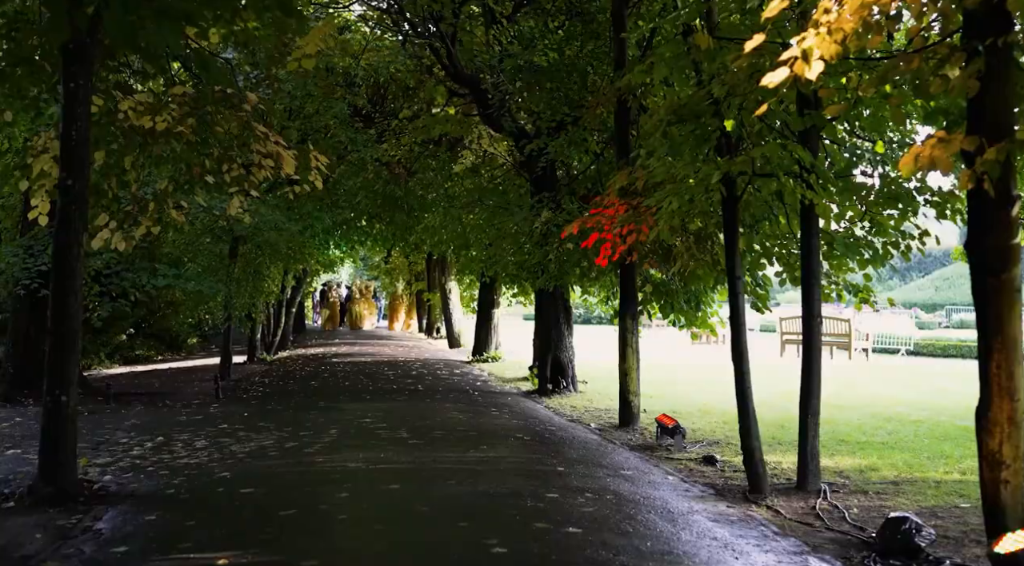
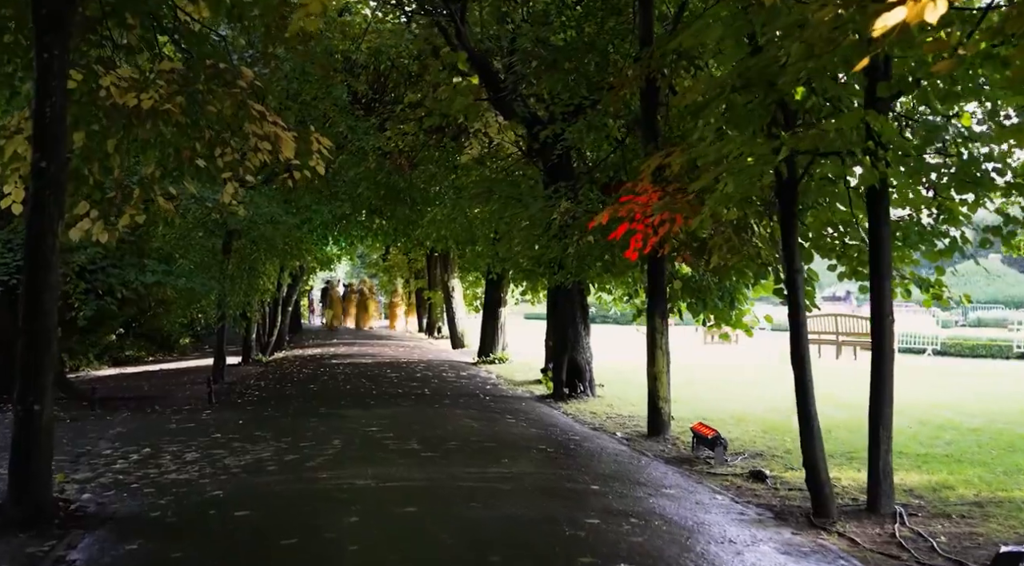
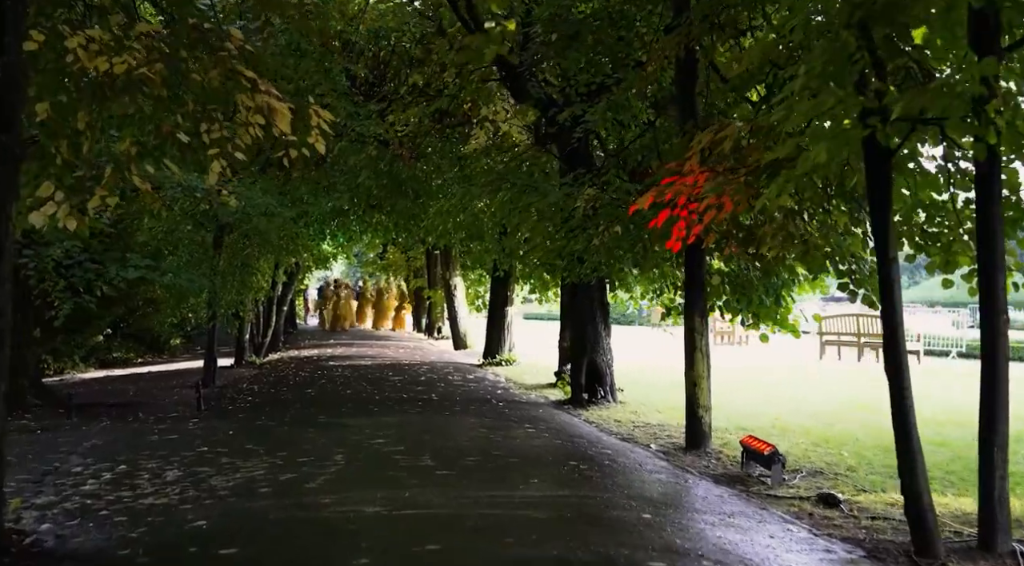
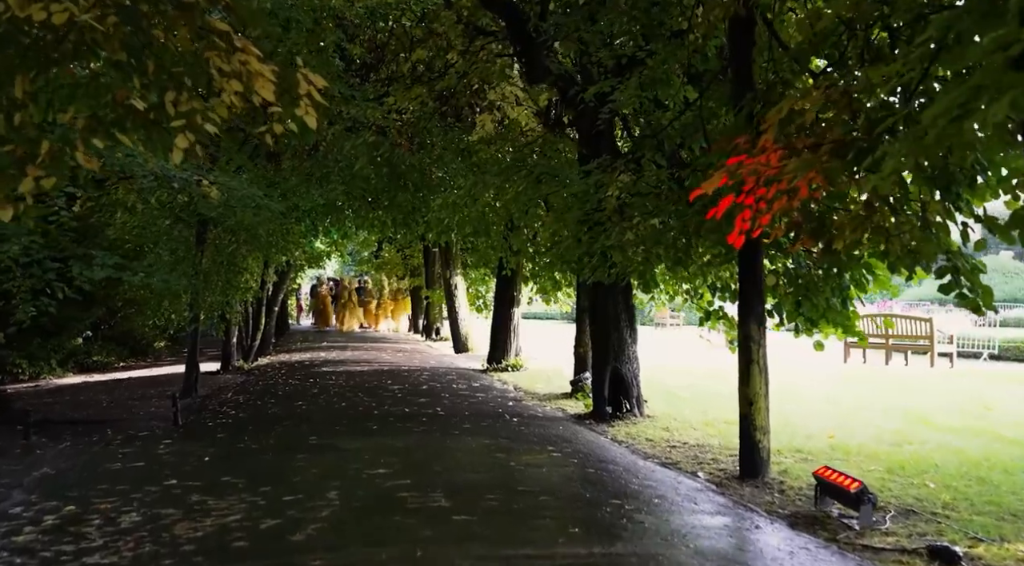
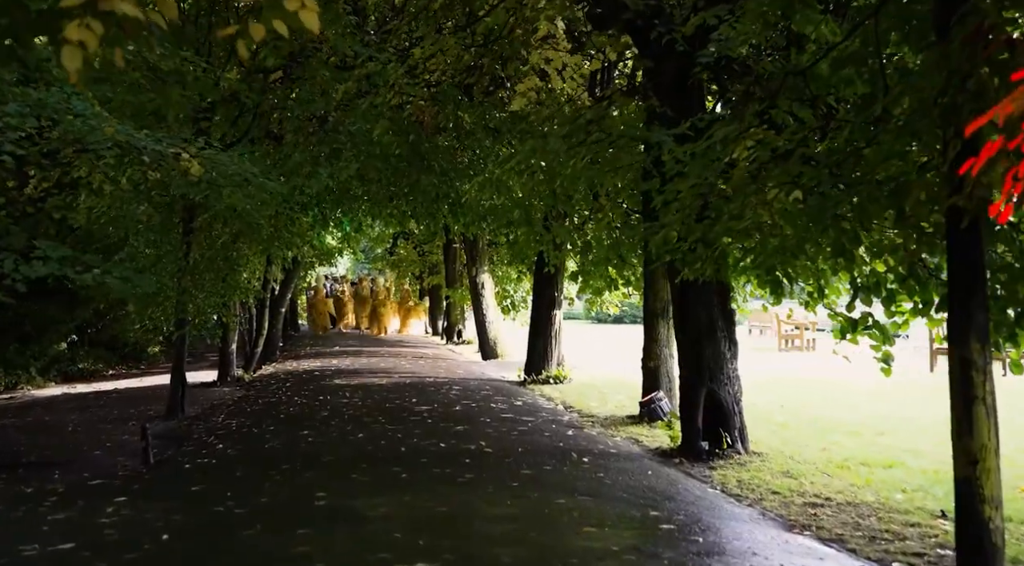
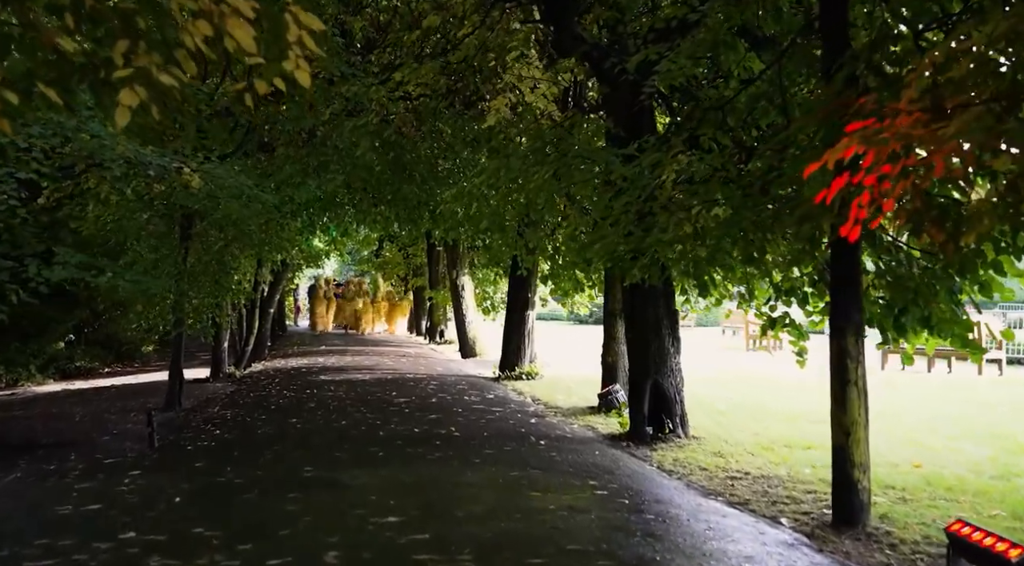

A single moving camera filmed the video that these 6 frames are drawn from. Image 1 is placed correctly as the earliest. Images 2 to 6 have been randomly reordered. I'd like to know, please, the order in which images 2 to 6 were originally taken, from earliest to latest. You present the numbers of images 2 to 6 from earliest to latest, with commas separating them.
2, 3, 4, 6, 5
